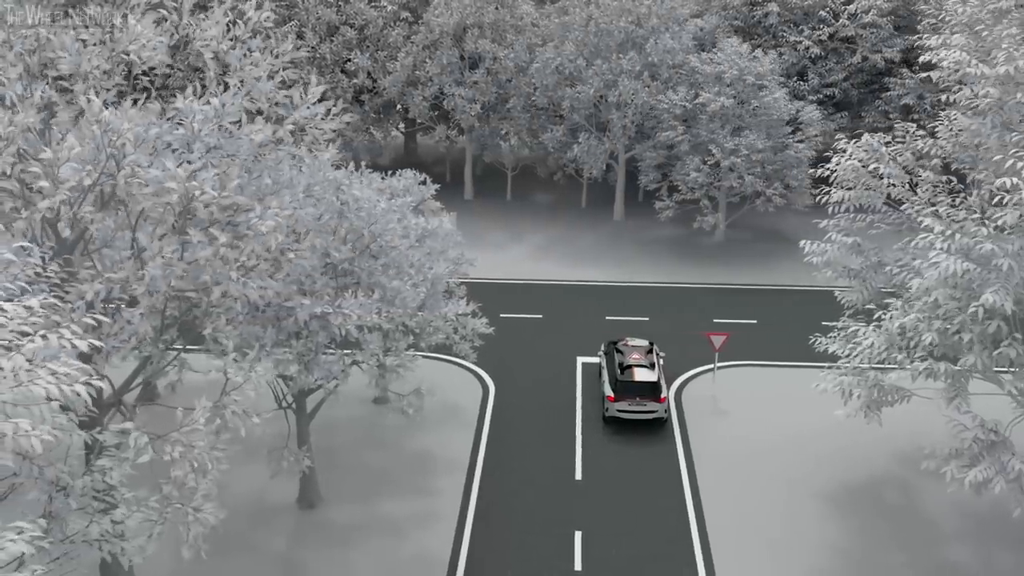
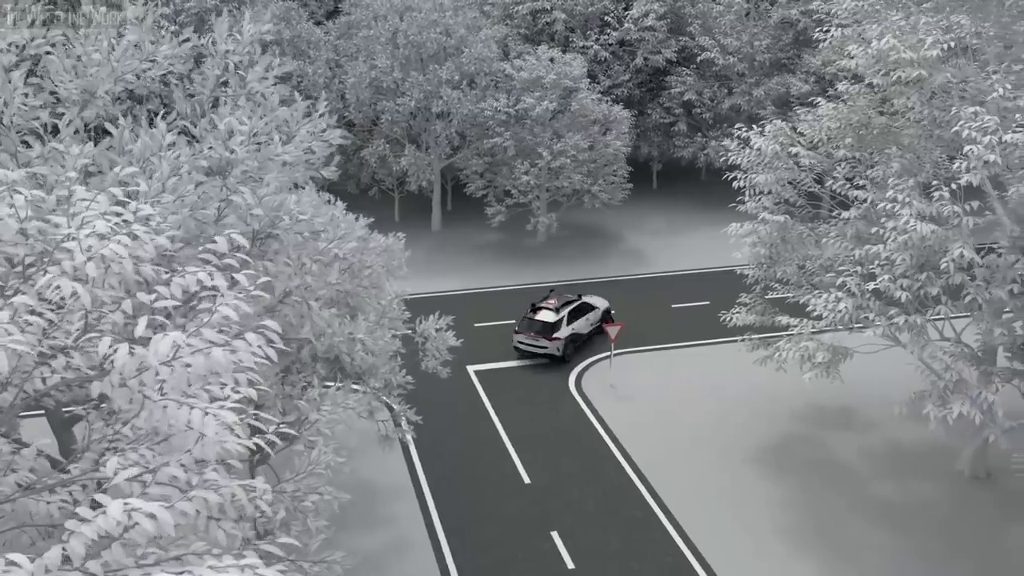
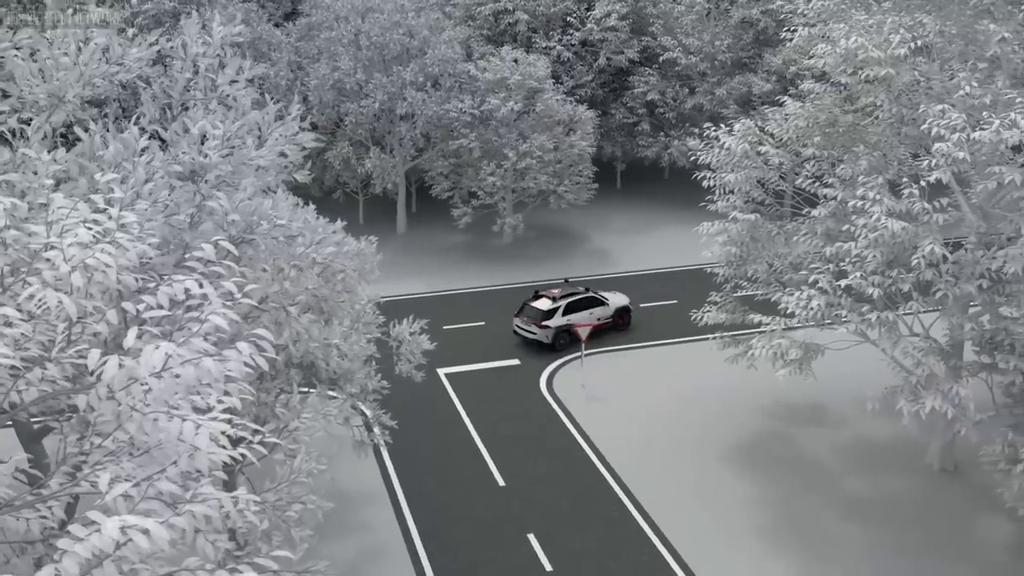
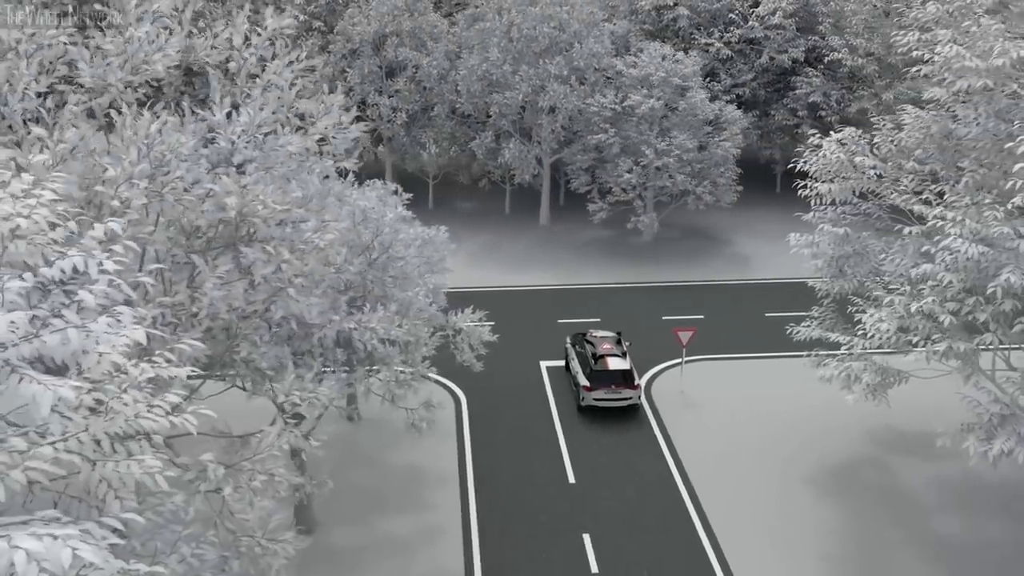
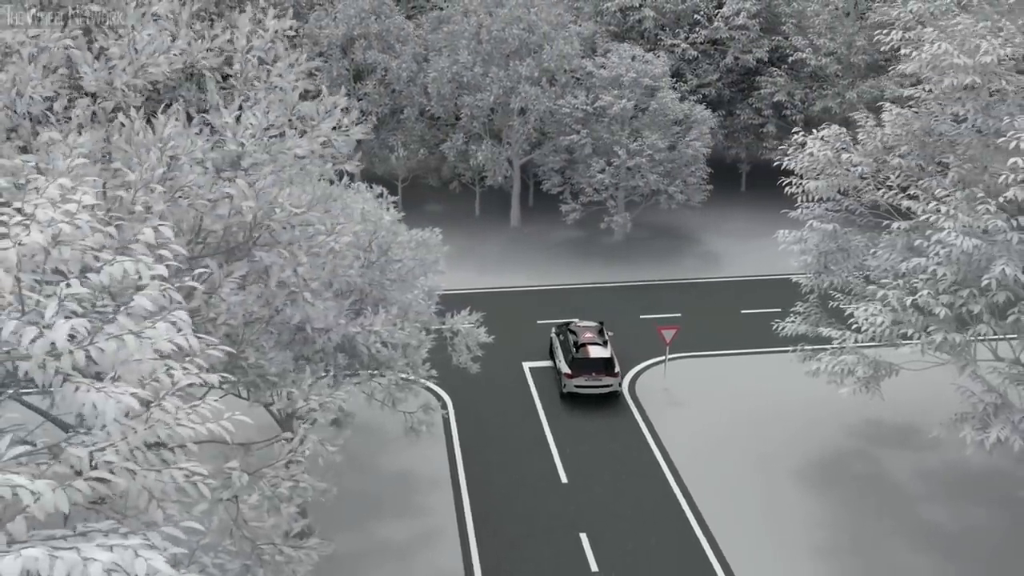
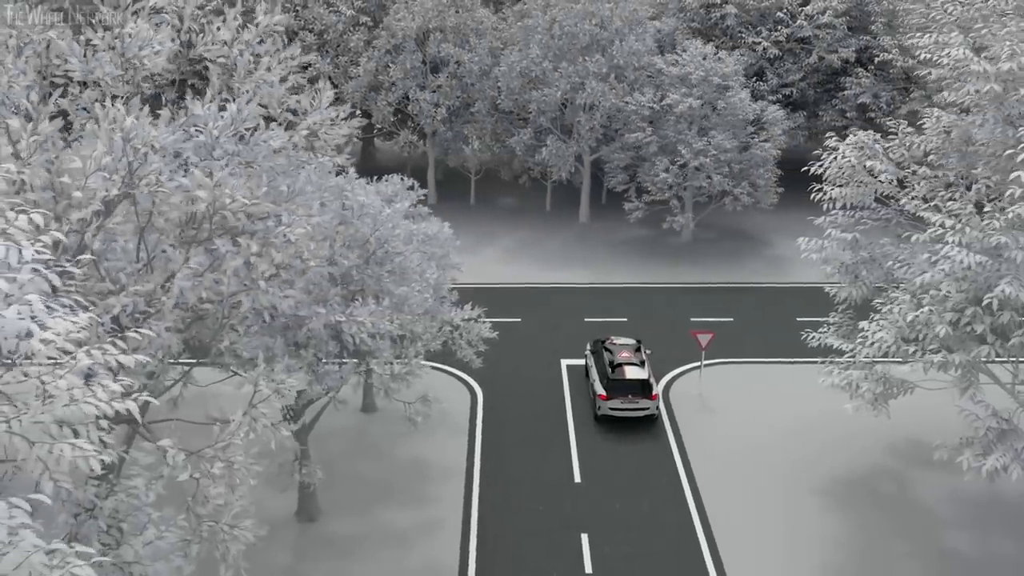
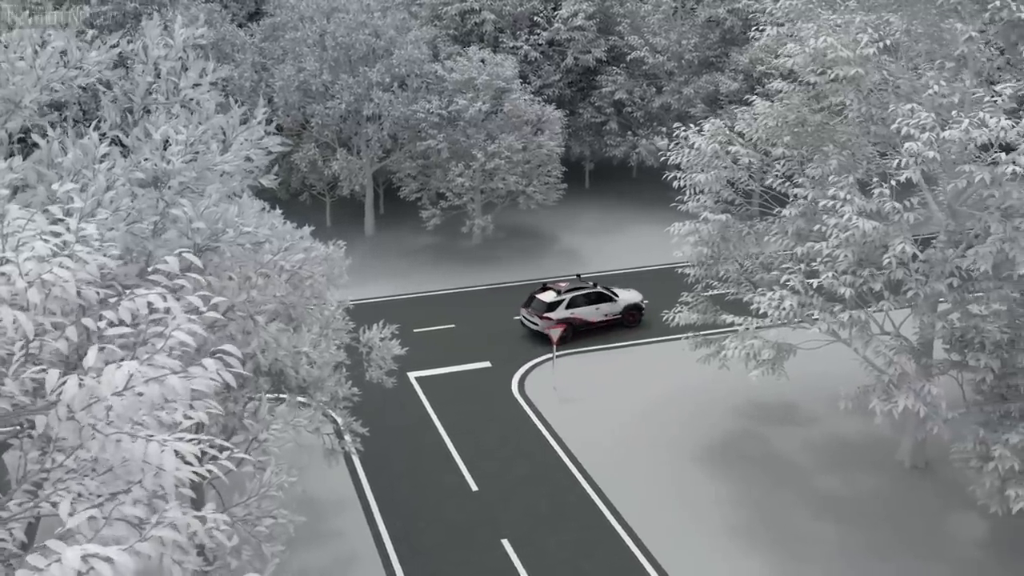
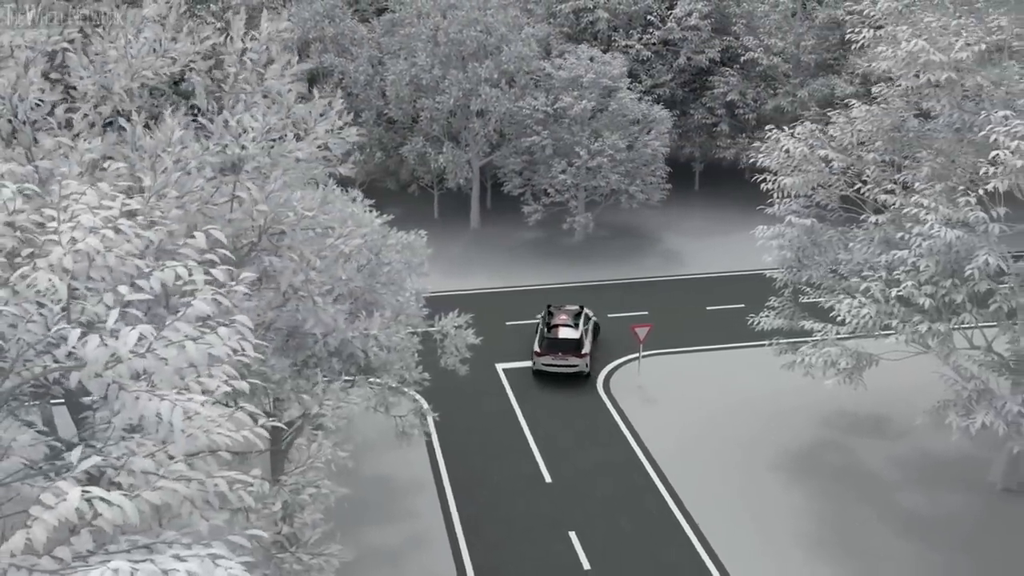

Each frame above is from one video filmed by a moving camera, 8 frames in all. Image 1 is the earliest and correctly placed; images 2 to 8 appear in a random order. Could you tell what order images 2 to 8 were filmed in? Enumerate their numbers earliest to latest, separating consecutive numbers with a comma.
6, 4, 5, 8, 2, 3, 7
